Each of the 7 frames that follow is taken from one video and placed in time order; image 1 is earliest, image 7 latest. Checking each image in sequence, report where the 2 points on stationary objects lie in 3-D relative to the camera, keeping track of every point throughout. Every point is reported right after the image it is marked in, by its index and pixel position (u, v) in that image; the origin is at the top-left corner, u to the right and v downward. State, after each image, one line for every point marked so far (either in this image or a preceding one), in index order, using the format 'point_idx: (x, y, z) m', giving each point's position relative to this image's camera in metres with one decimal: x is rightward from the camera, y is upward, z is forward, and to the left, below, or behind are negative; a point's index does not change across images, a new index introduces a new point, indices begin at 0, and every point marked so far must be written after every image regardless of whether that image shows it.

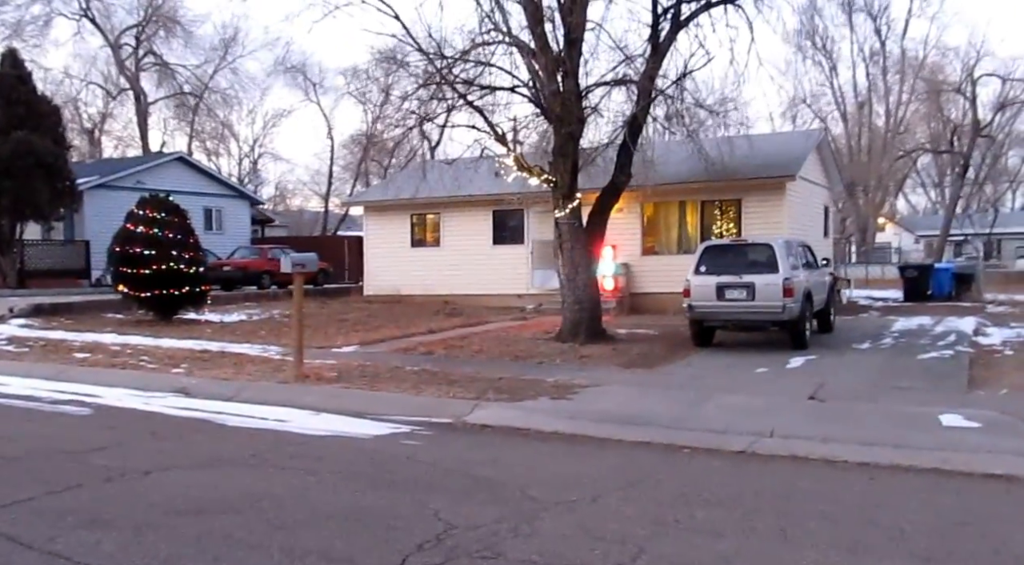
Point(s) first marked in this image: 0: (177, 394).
0: (-4.2, -1.4, +11.6) m
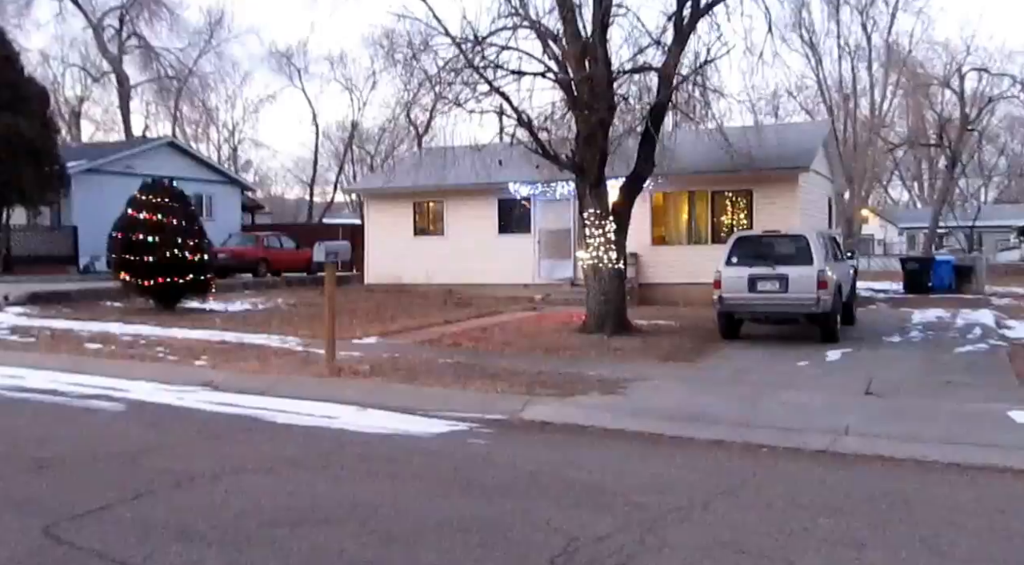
0: (-3.6, -1.3, +11.0) m
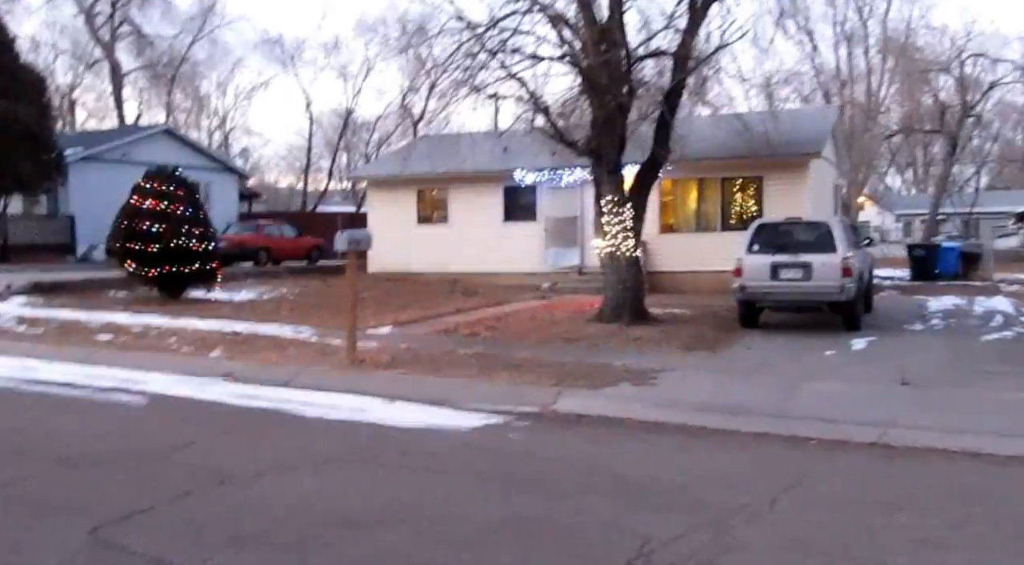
0: (-3.3, -1.1, +10.8) m
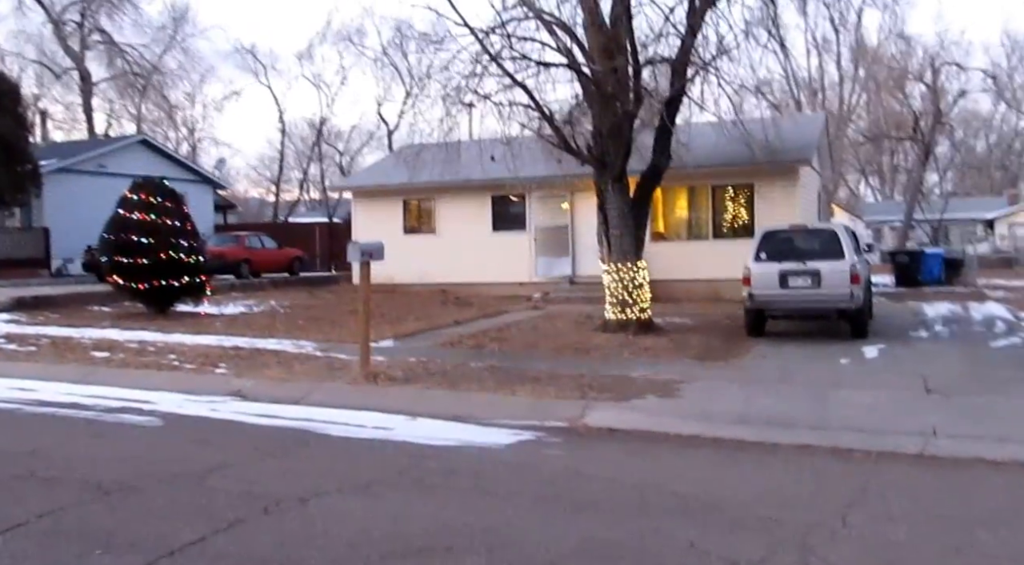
0: (-3.1, -1.3, +10.4) m
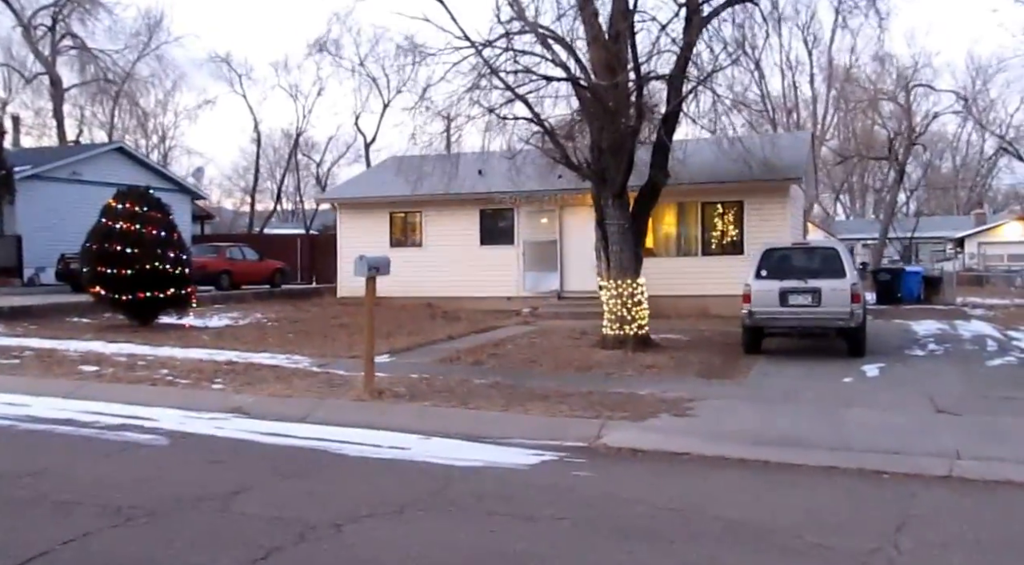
0: (-3.0, -1.4, +10.1) m
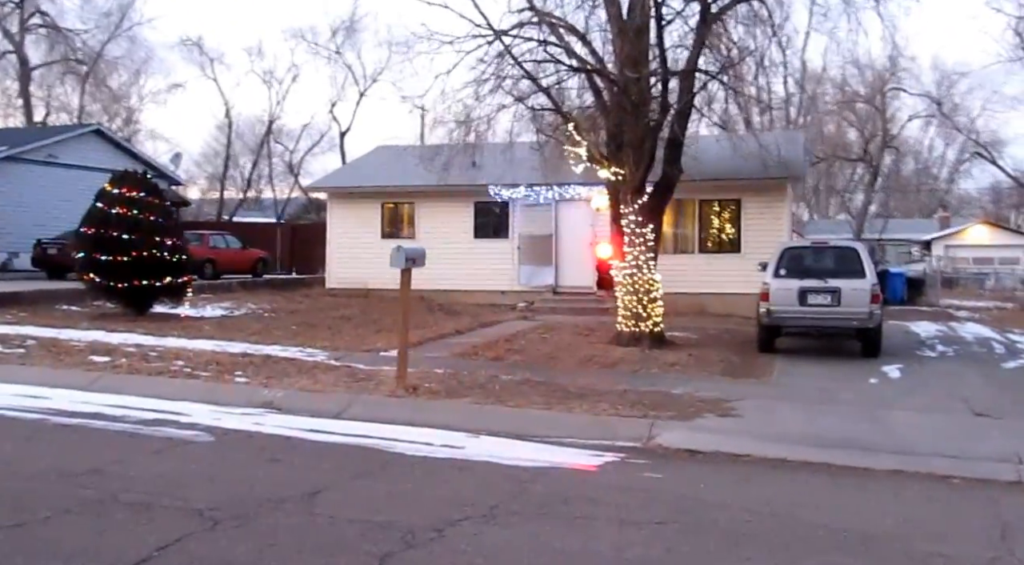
0: (-2.5, -1.3, +9.7) m
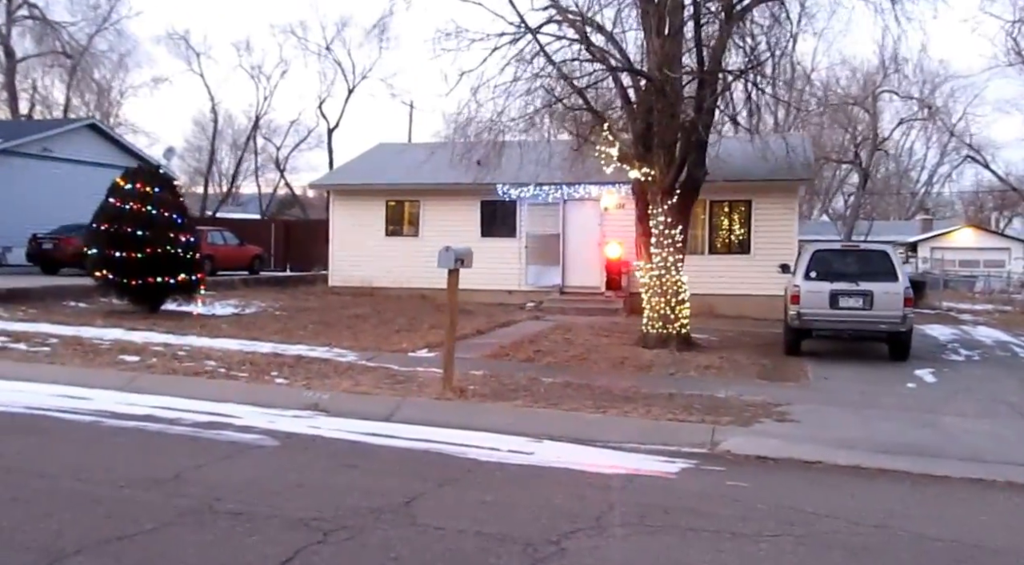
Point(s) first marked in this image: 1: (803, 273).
0: (-1.9, -1.3, +9.4) m
1: (+4.5, +0.1, +14.5) m
